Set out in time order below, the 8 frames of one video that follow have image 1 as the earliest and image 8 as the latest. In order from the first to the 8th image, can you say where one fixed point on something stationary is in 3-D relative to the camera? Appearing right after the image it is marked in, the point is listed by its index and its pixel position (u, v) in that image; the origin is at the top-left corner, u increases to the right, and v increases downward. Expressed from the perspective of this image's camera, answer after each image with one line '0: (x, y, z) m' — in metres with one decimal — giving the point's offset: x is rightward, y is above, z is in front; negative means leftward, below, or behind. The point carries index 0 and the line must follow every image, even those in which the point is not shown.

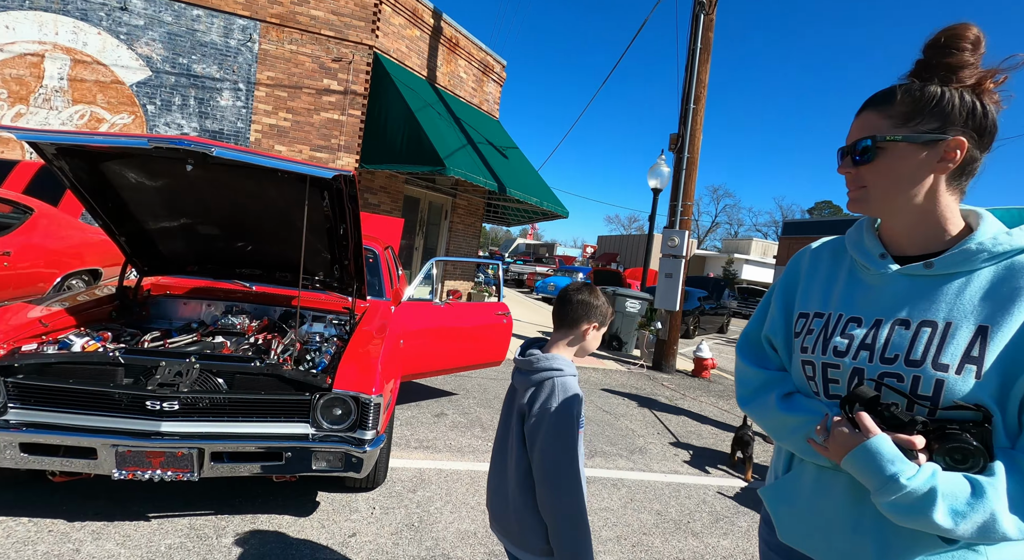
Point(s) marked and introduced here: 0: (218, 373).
0: (-1.3, -0.5, +2.5) m
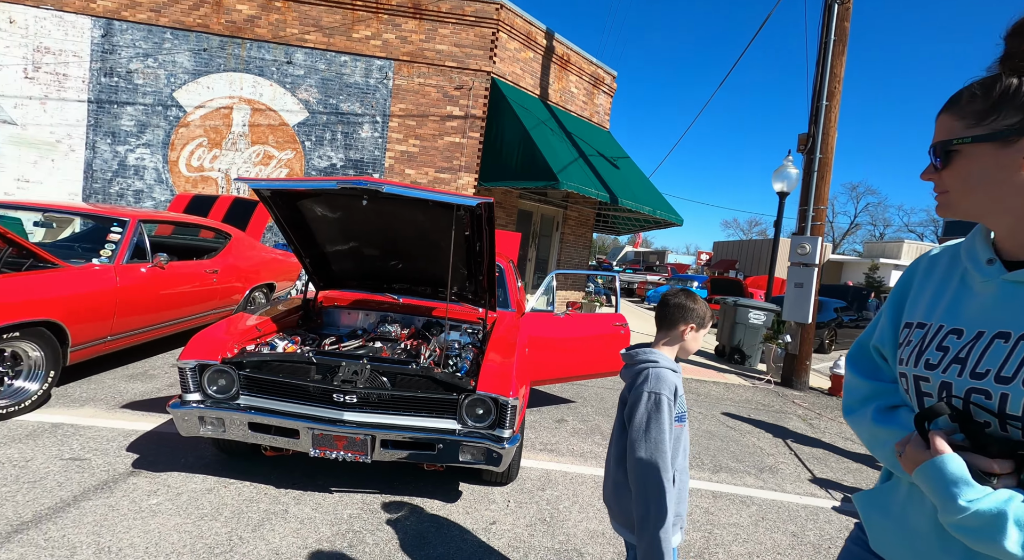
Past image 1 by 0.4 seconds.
0: (-0.7, -0.5, +3.0) m
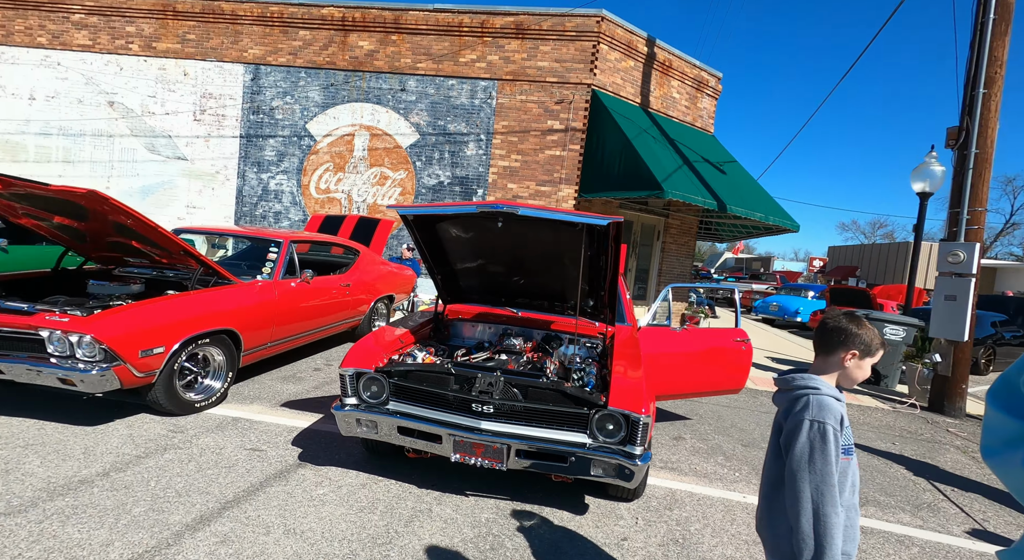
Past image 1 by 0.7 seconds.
0: (+0.1, -0.6, +3.1) m
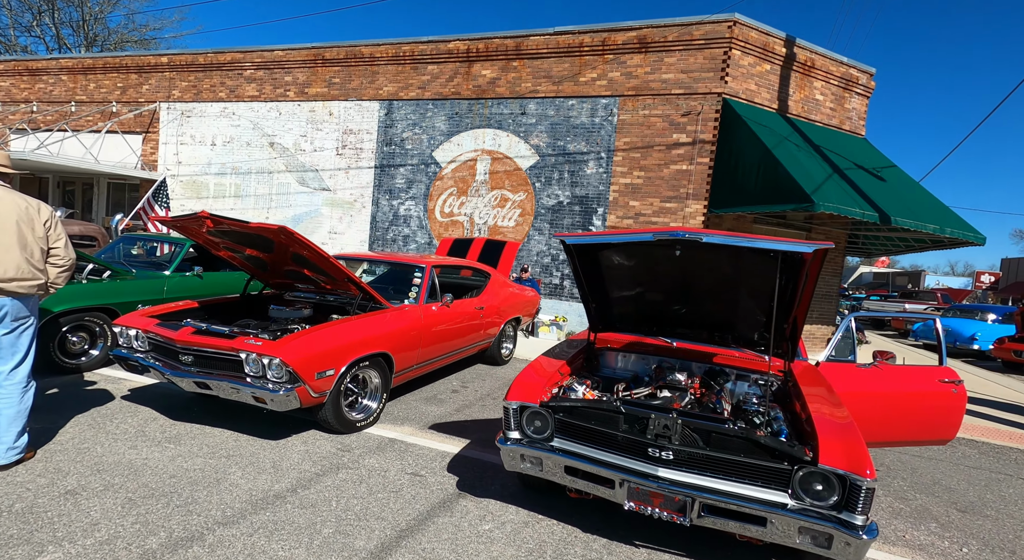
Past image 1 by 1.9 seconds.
0: (+1.0, -0.8, +2.8) m
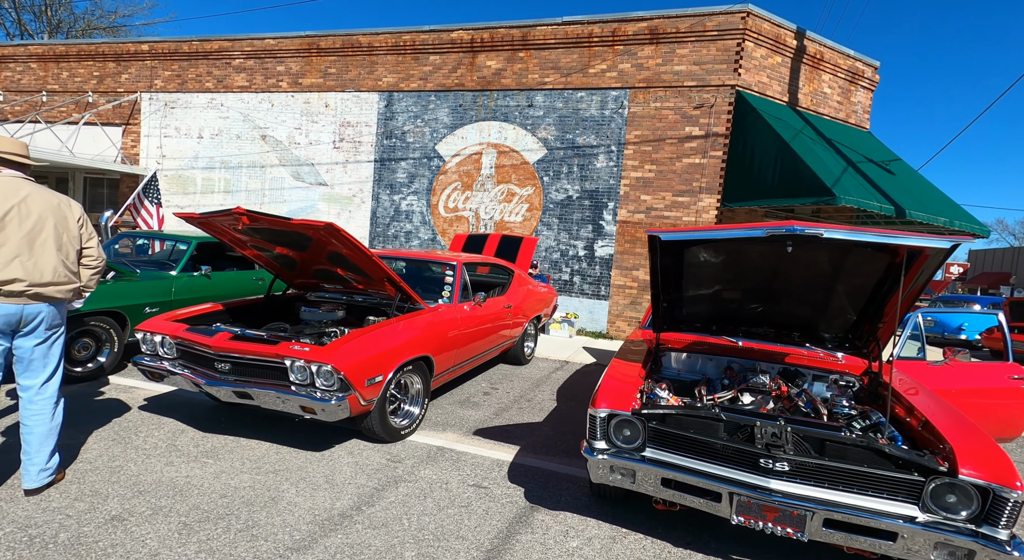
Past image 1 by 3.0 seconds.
0: (+1.5, -0.8, +2.7) m
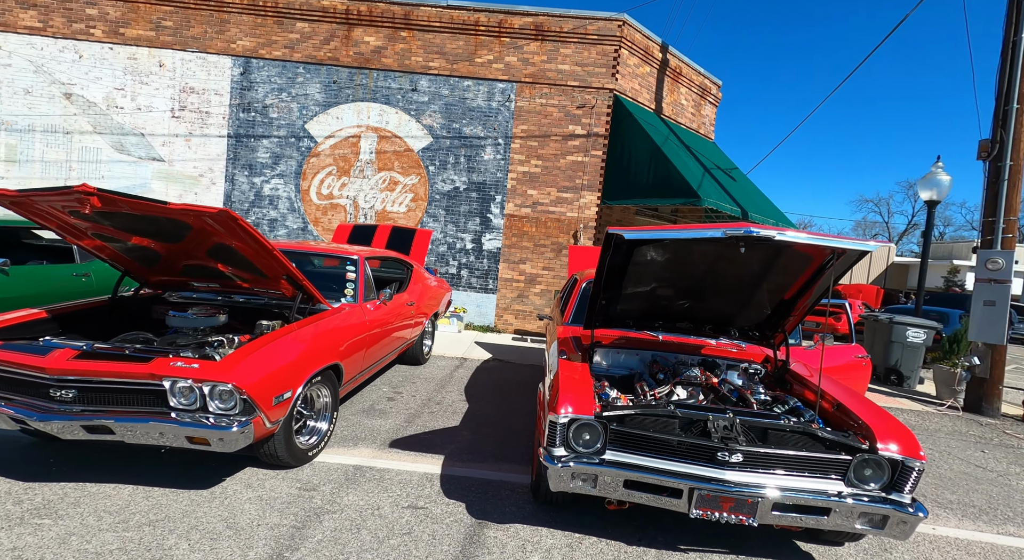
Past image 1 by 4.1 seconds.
0: (+1.3, -0.8, +2.9) m
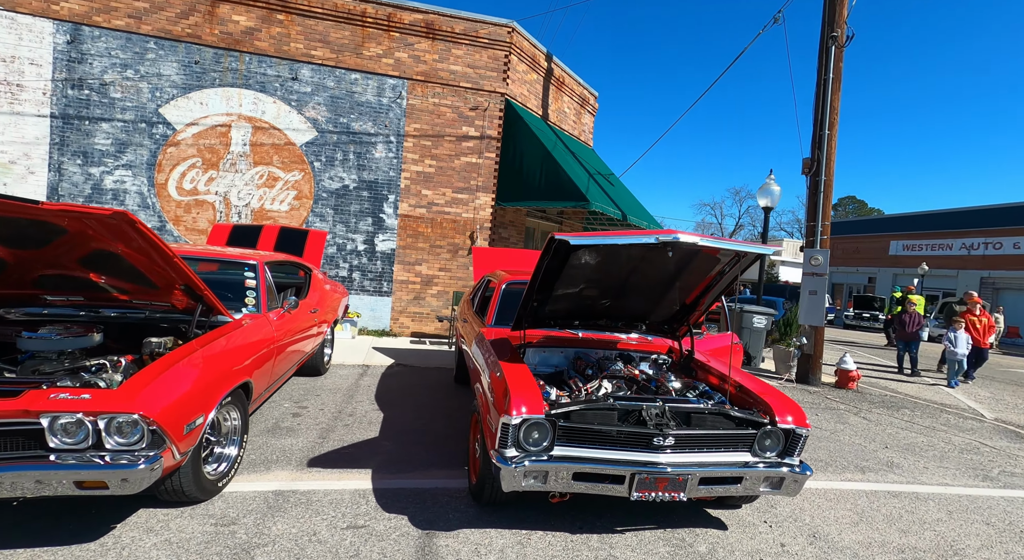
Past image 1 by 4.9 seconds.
0: (+1.0, -0.8, +3.2) m
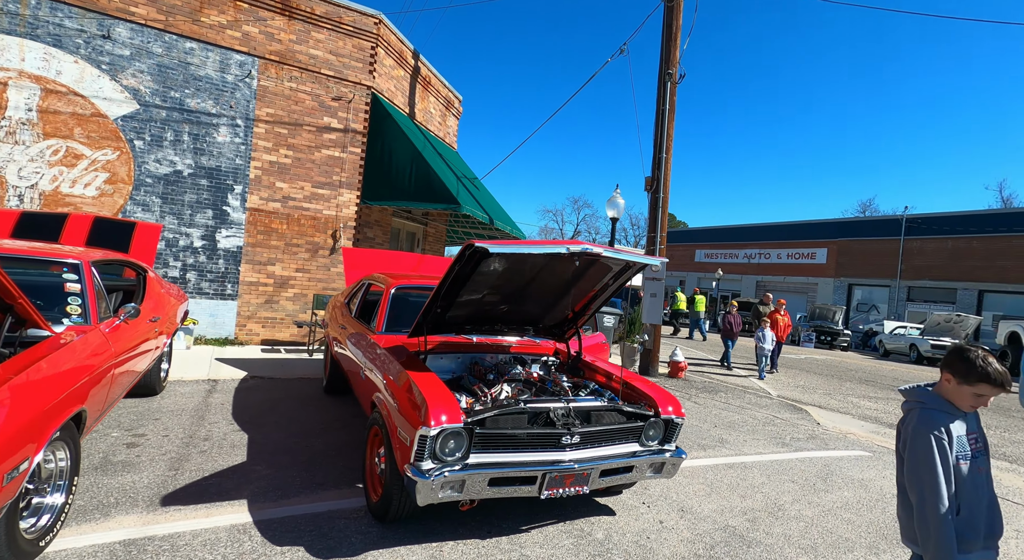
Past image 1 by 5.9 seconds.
0: (+0.4, -0.8, +3.3) m
